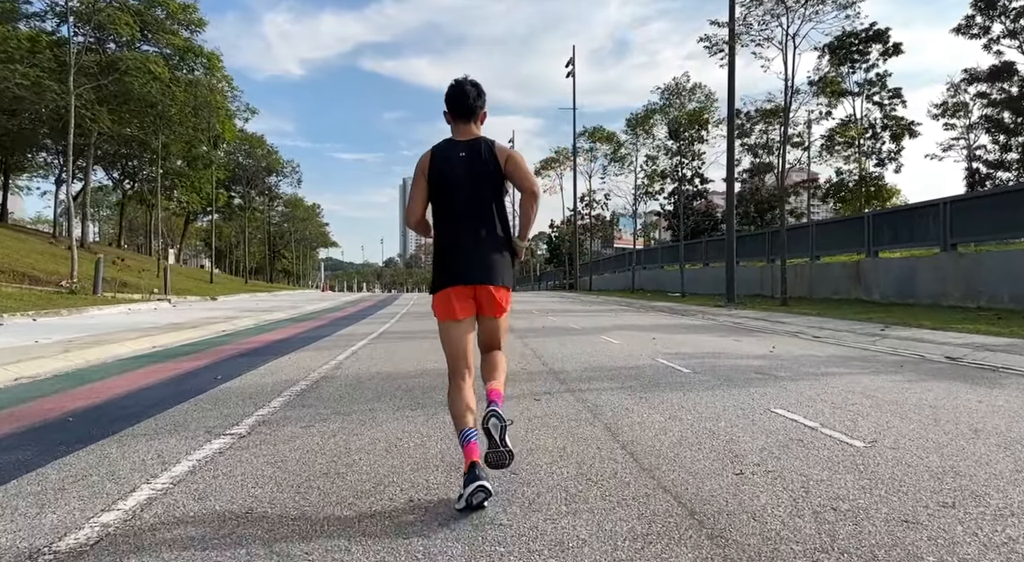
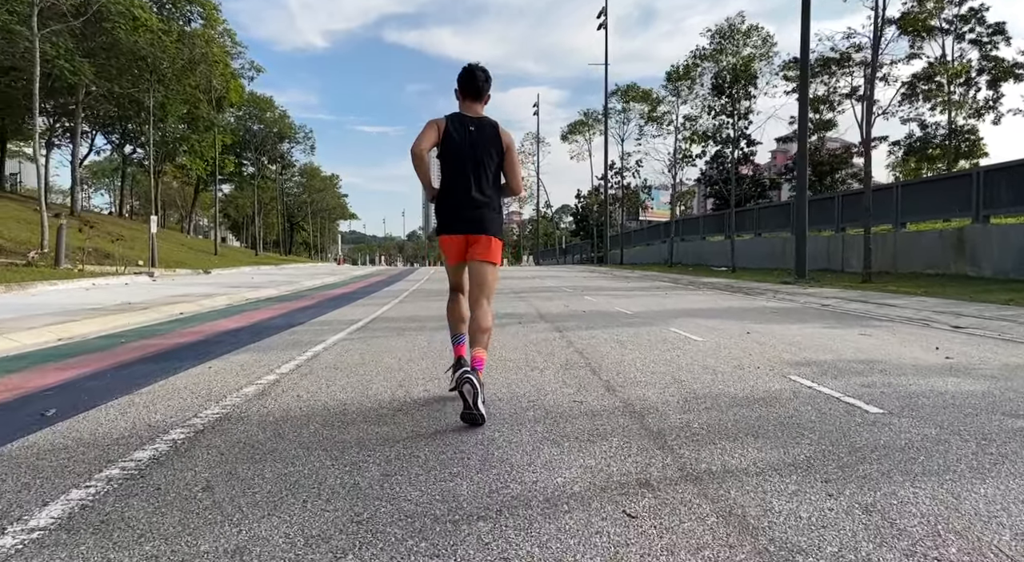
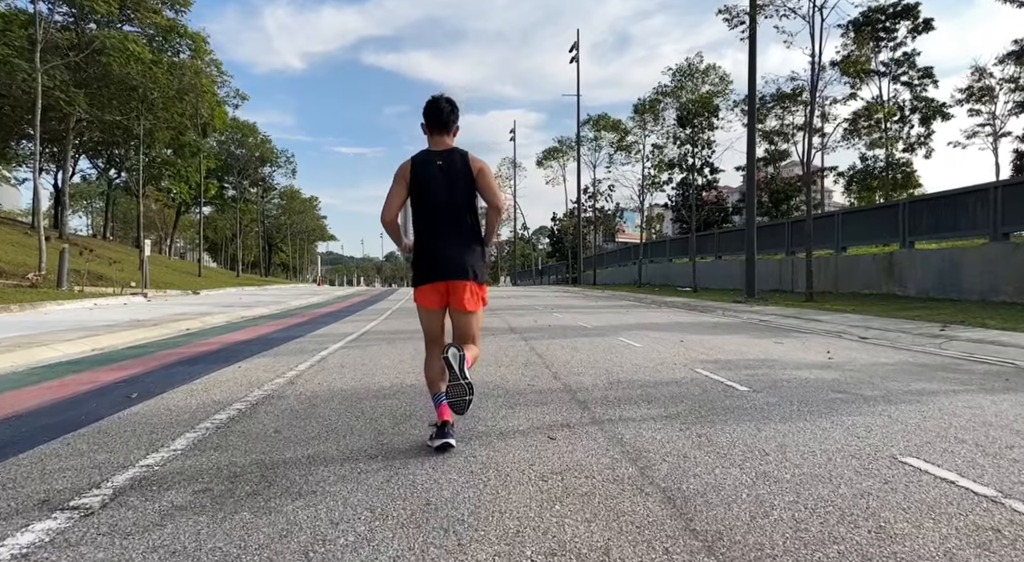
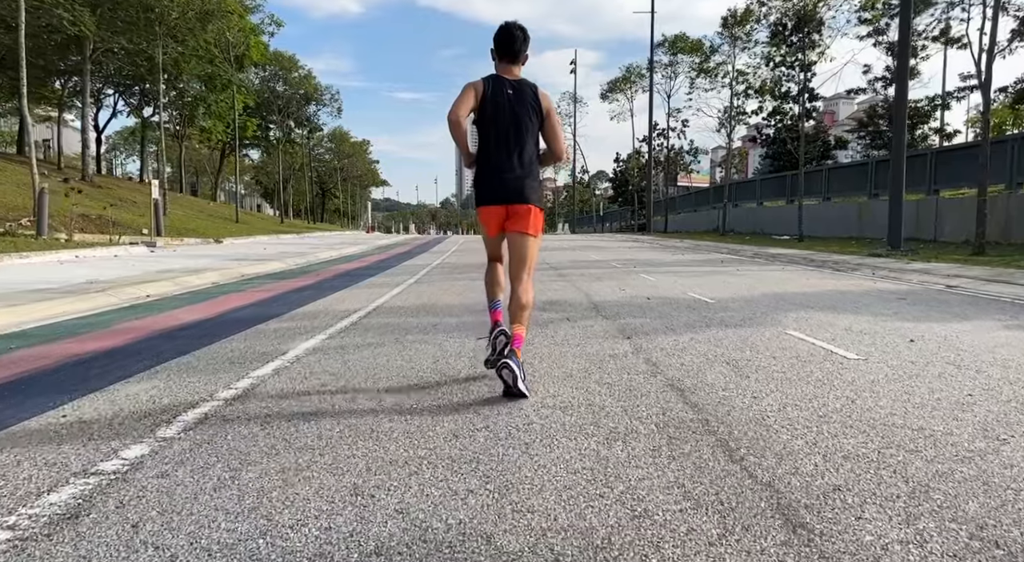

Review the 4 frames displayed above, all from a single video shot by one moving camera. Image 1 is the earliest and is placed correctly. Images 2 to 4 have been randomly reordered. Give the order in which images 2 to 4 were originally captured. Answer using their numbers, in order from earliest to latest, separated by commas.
3, 2, 4
